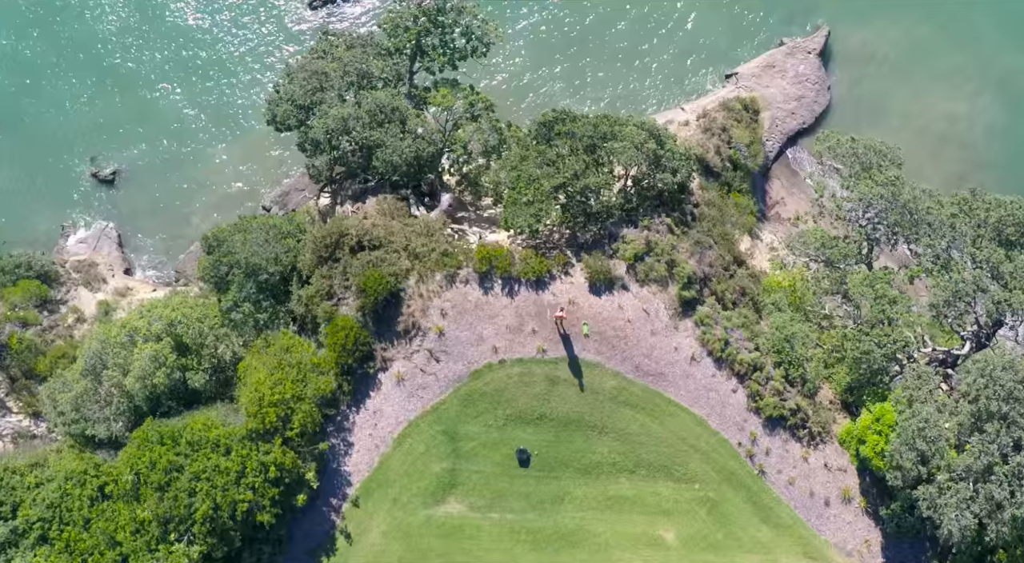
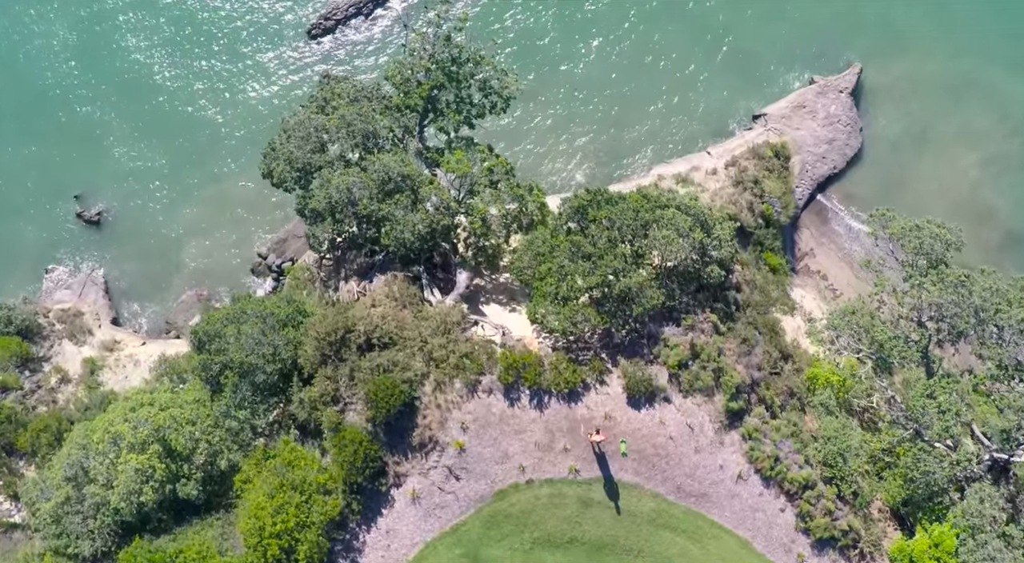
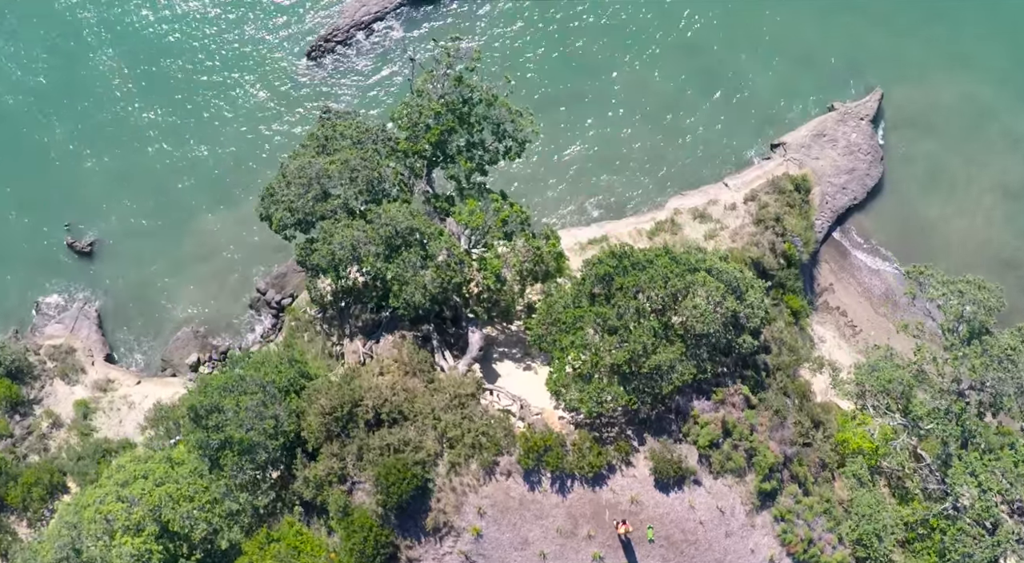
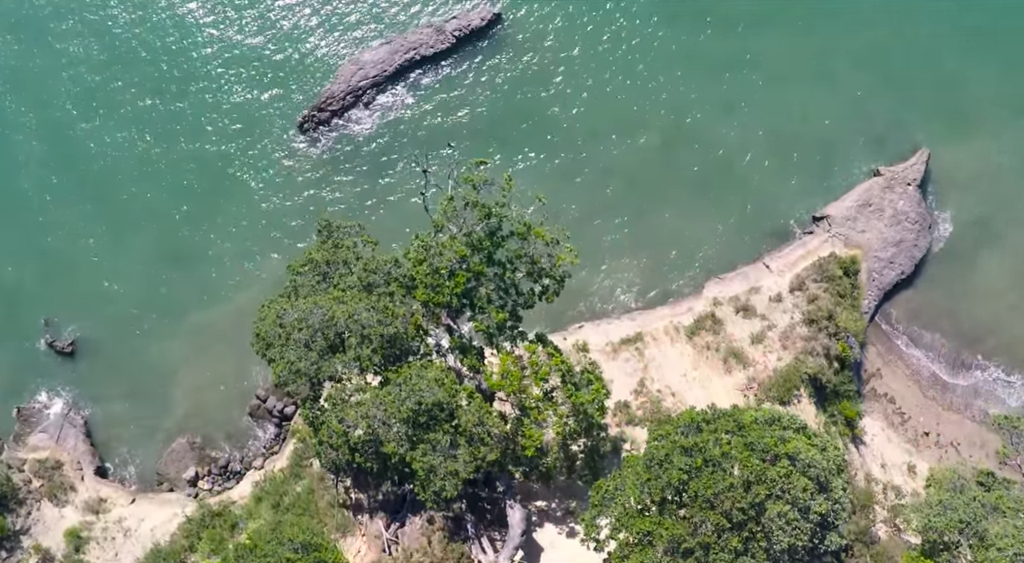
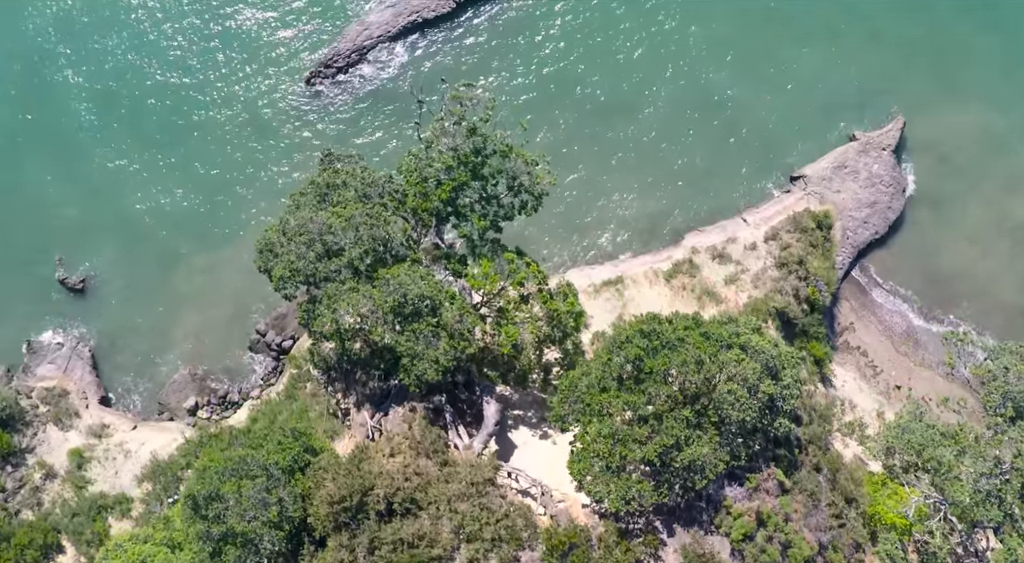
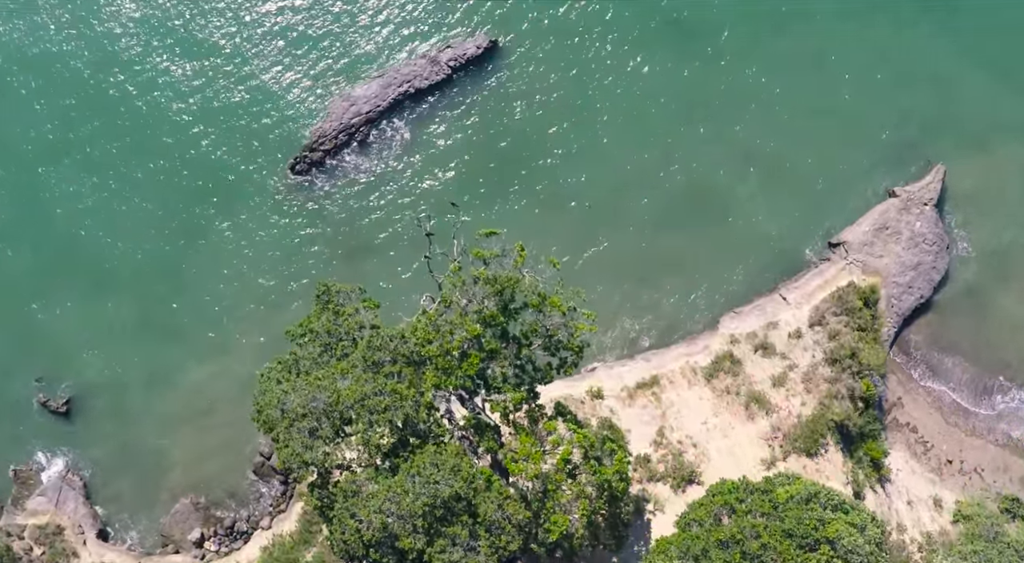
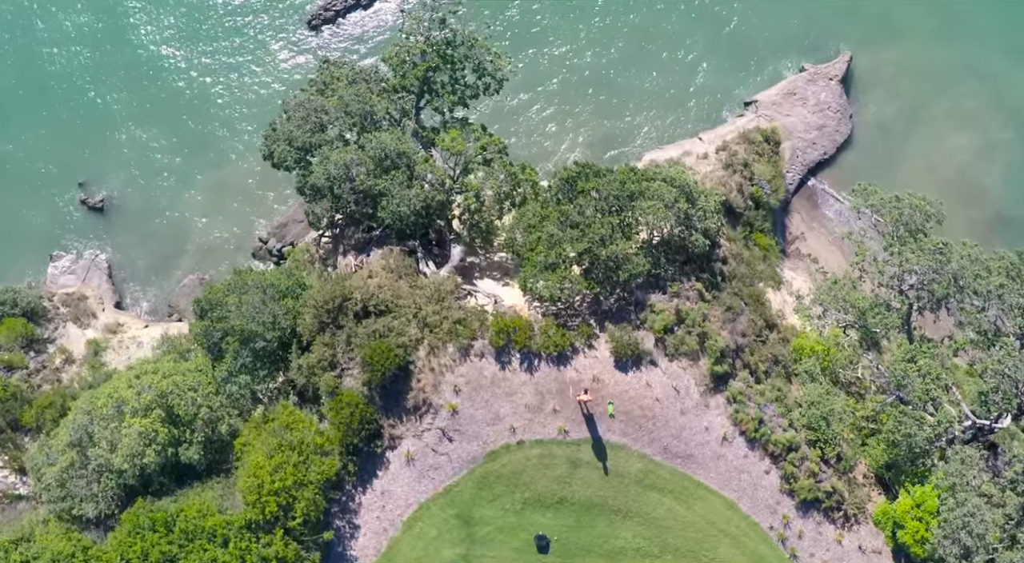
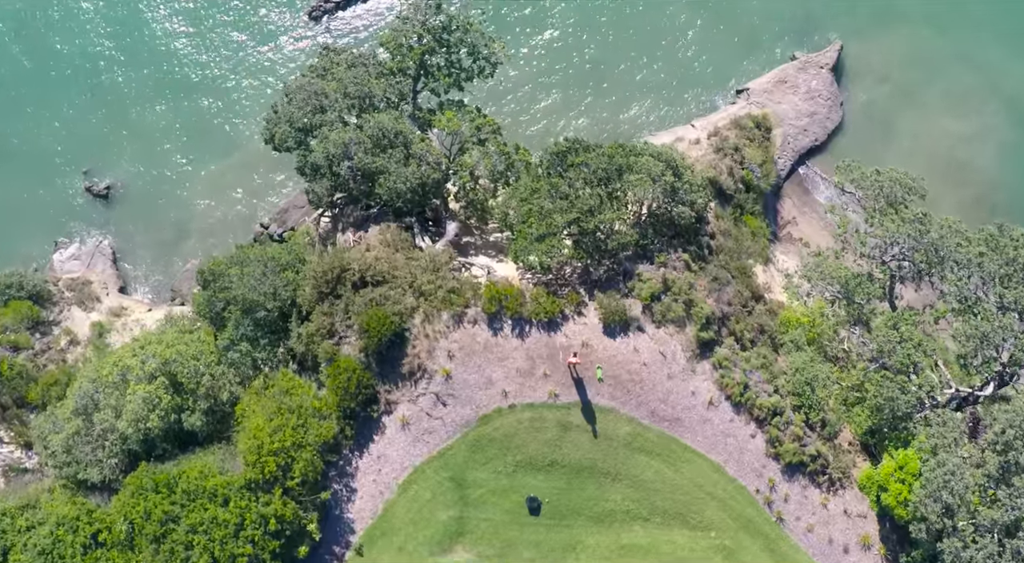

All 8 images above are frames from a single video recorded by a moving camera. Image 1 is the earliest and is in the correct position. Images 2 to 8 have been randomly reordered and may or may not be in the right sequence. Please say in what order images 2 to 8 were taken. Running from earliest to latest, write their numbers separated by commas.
8, 7, 2, 3, 5, 4, 6
